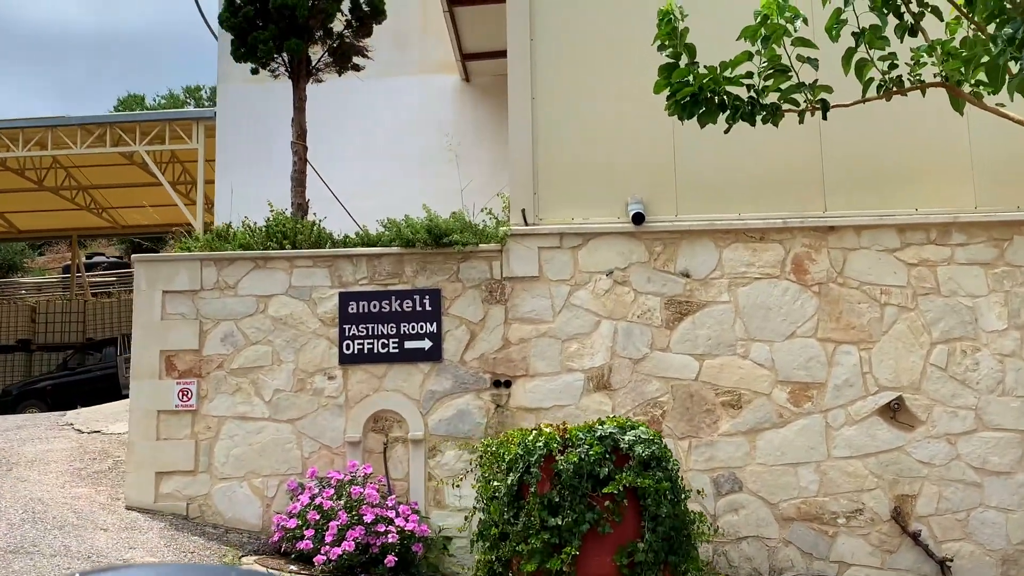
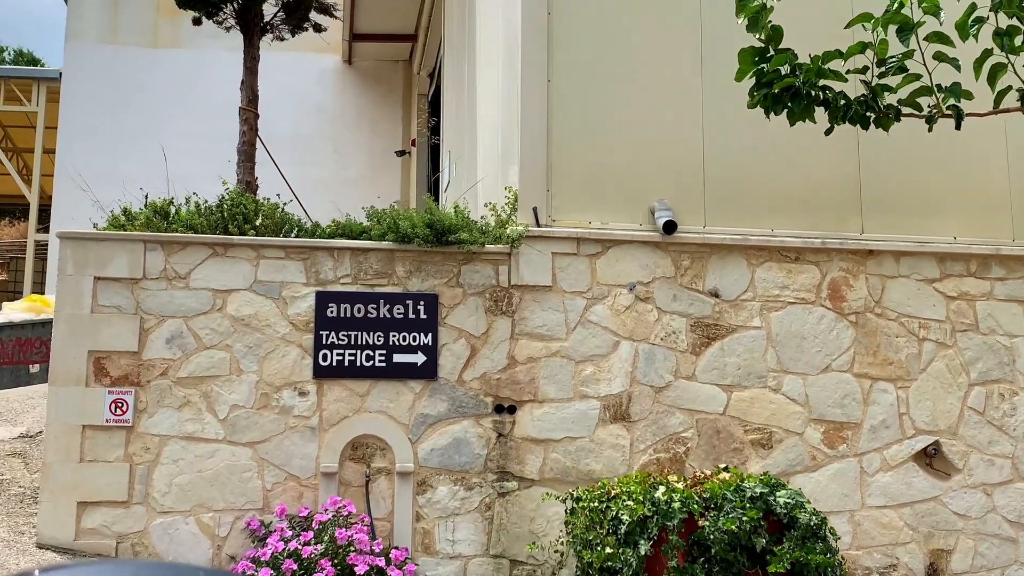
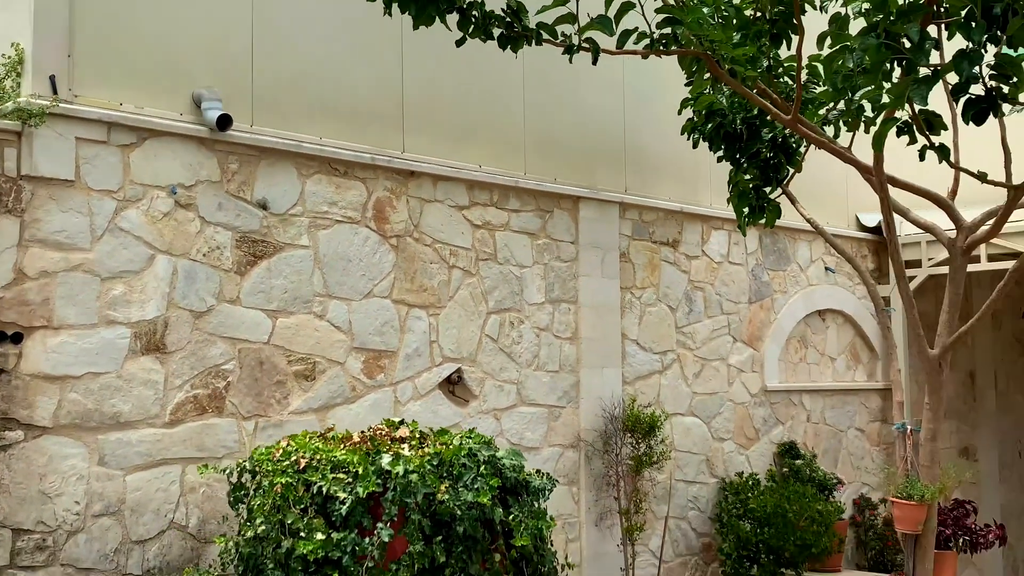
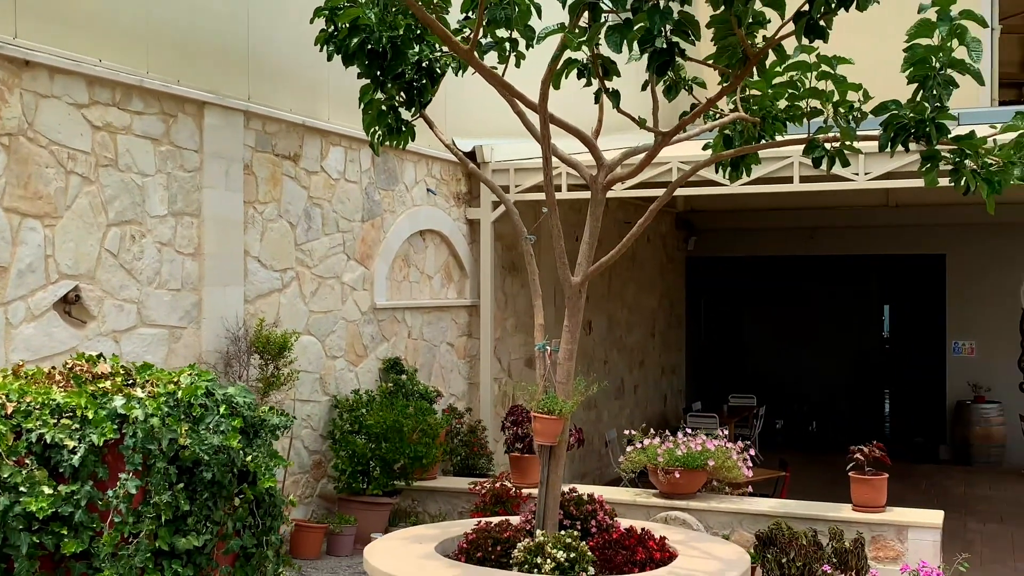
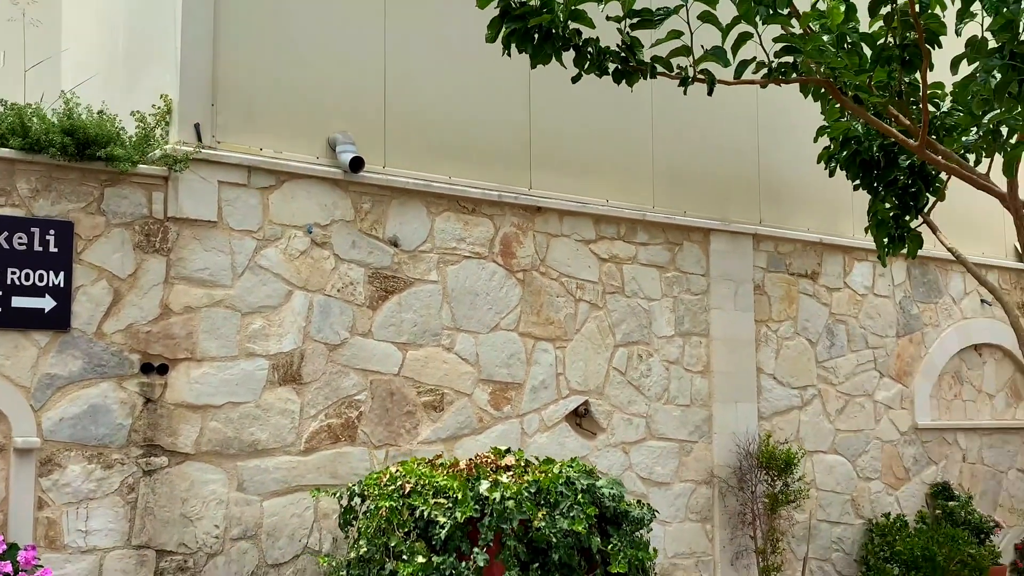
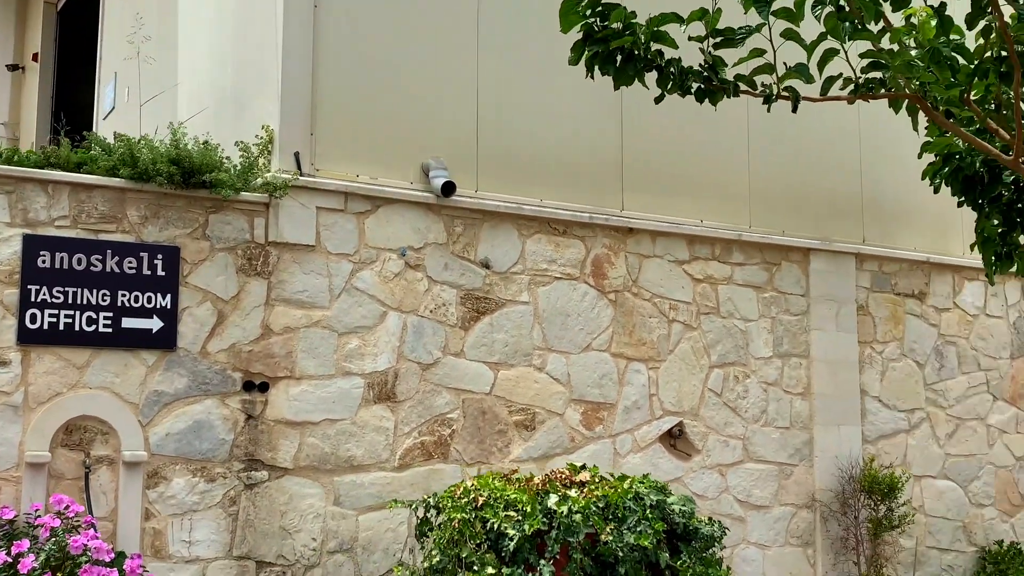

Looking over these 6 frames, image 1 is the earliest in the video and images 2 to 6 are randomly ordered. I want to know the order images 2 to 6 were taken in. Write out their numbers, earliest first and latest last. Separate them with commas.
2, 6, 5, 3, 4
